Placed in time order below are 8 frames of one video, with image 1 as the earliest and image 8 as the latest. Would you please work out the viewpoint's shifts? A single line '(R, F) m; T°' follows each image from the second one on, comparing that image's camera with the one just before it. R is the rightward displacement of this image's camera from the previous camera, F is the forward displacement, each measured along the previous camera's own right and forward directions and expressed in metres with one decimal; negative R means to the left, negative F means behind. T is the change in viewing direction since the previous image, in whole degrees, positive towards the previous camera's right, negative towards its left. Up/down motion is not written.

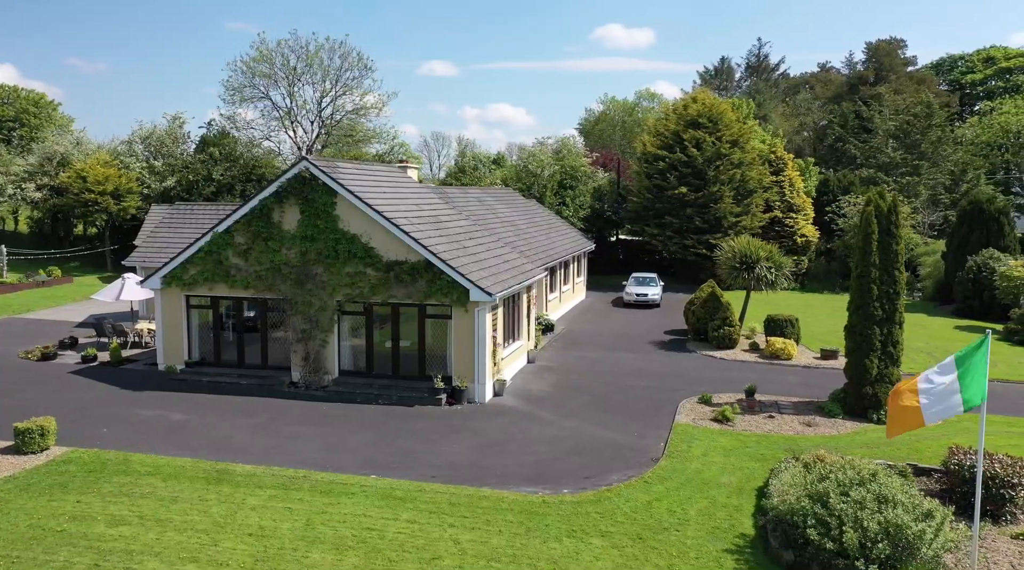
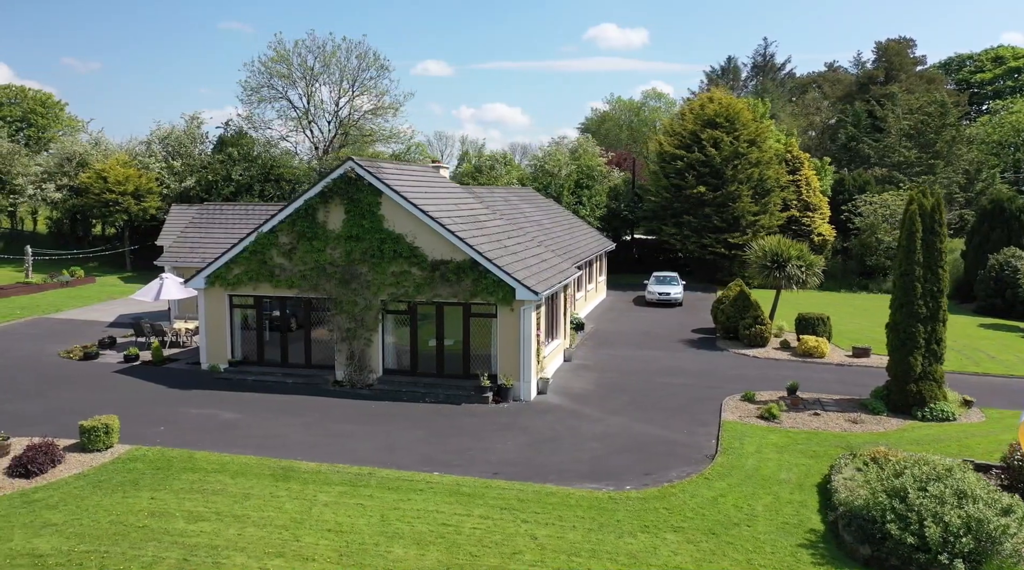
(-1.2, -0.2) m; 0°
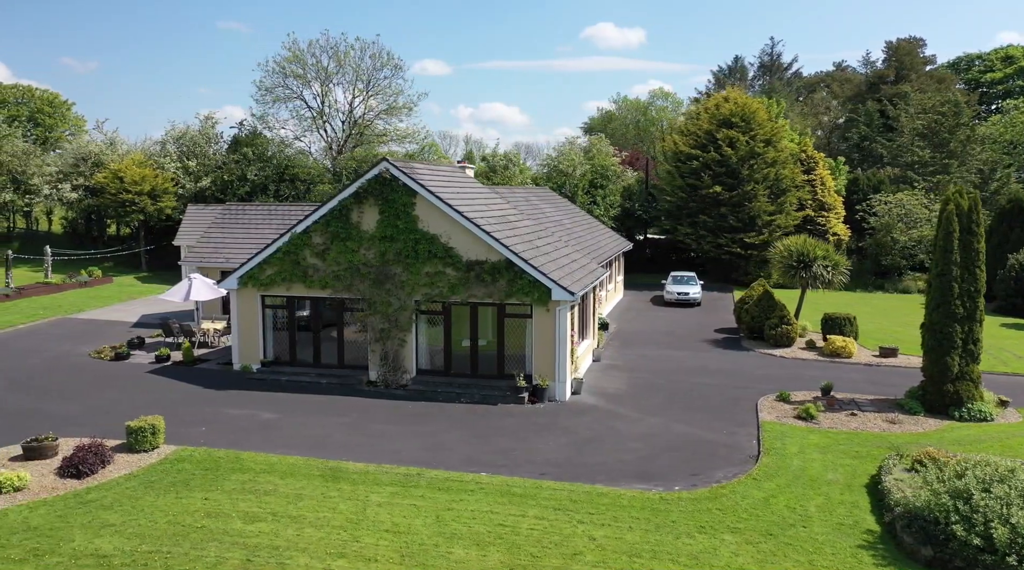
(-0.9, 0.0) m; 0°
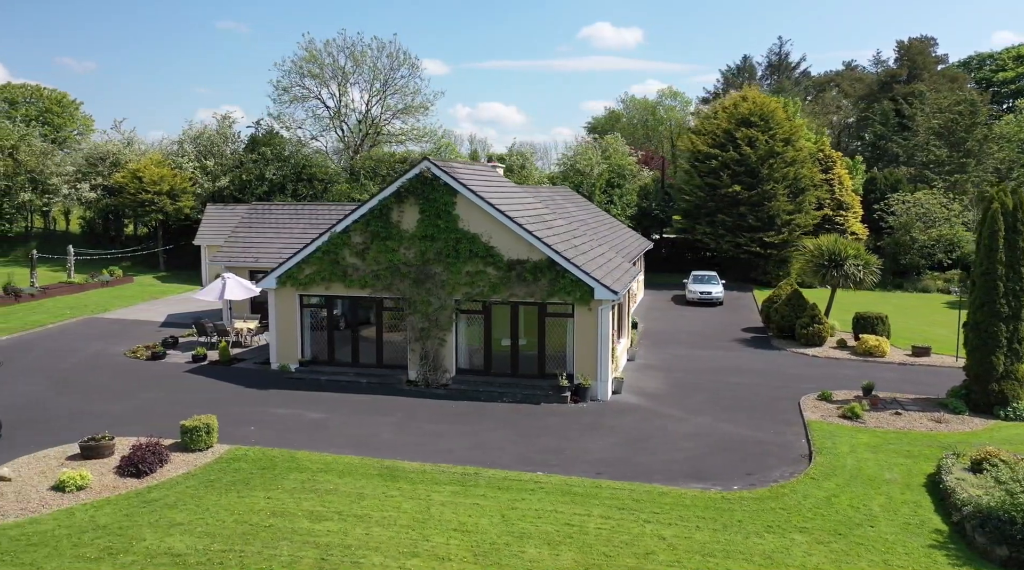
(-1.1, 0.0) m; 0°
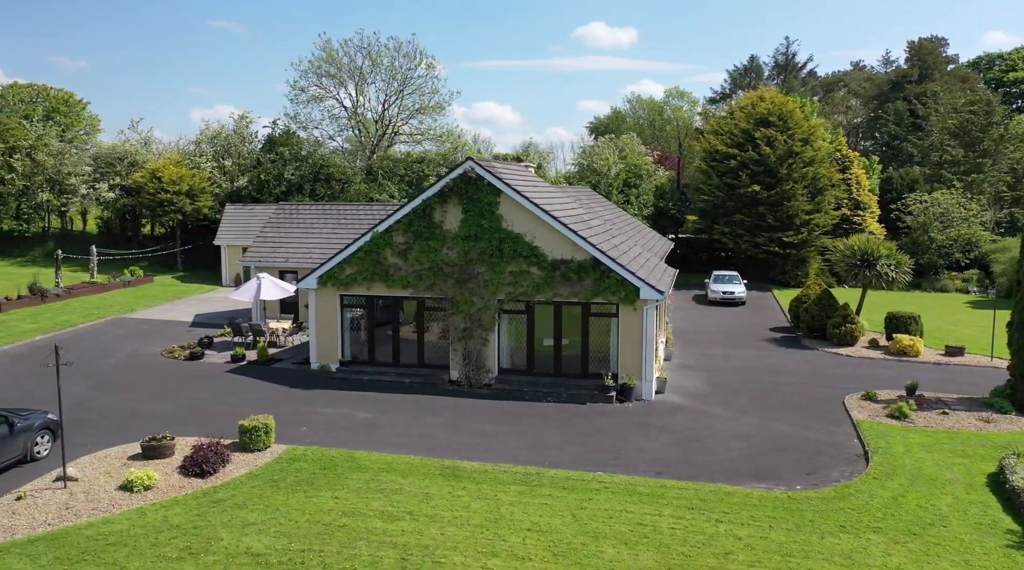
(-1.2, 0.0) m; 0°
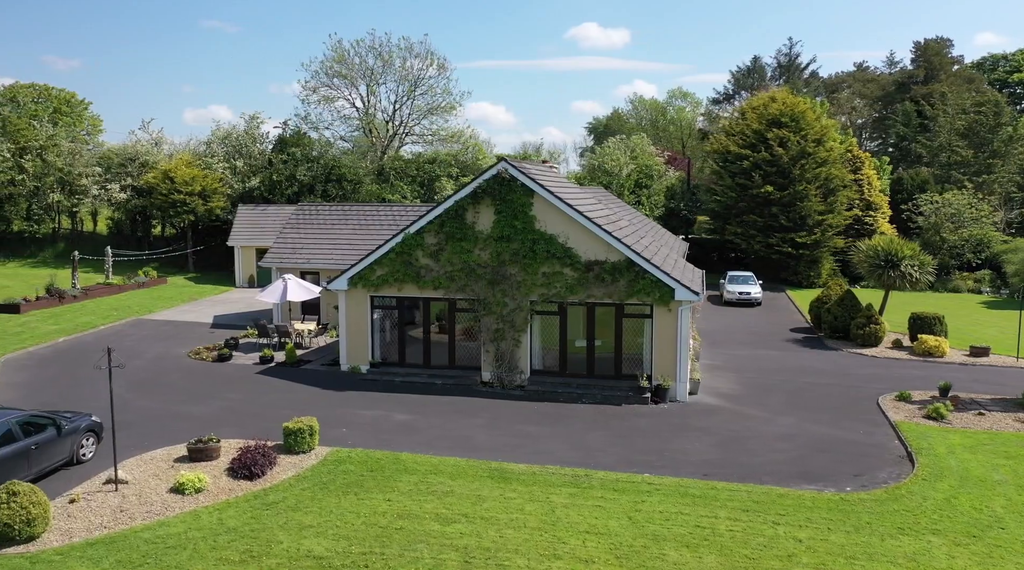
(-1.0, +0.1) m; 0°
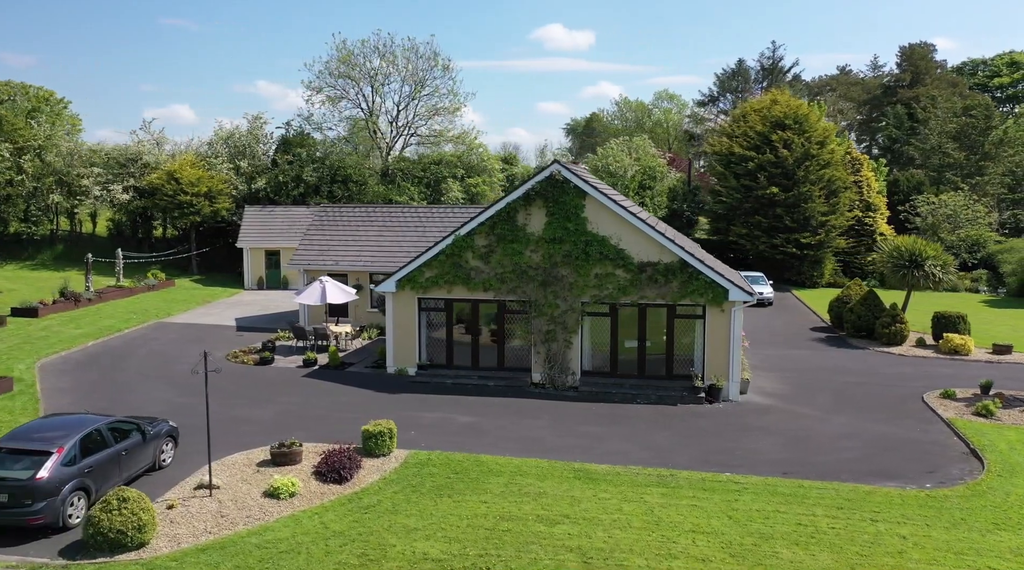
(-2.1, 0.0) m; +2°
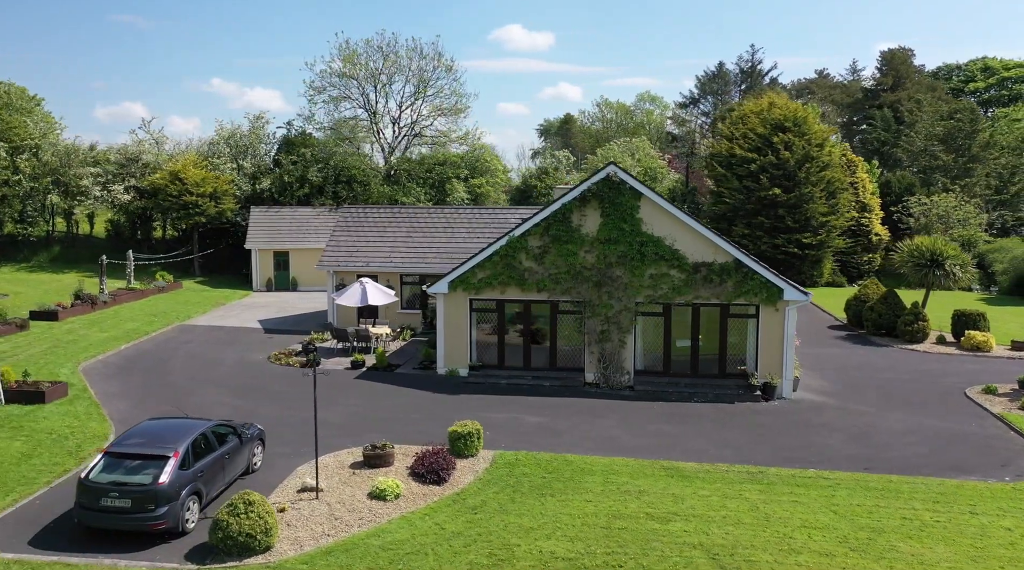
(-2.4, -0.1) m; +2°
